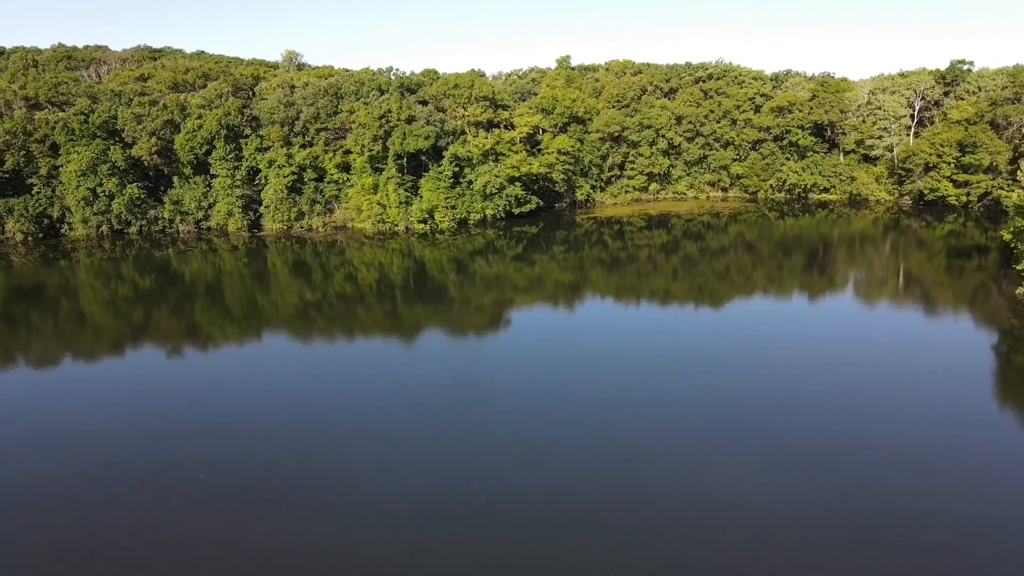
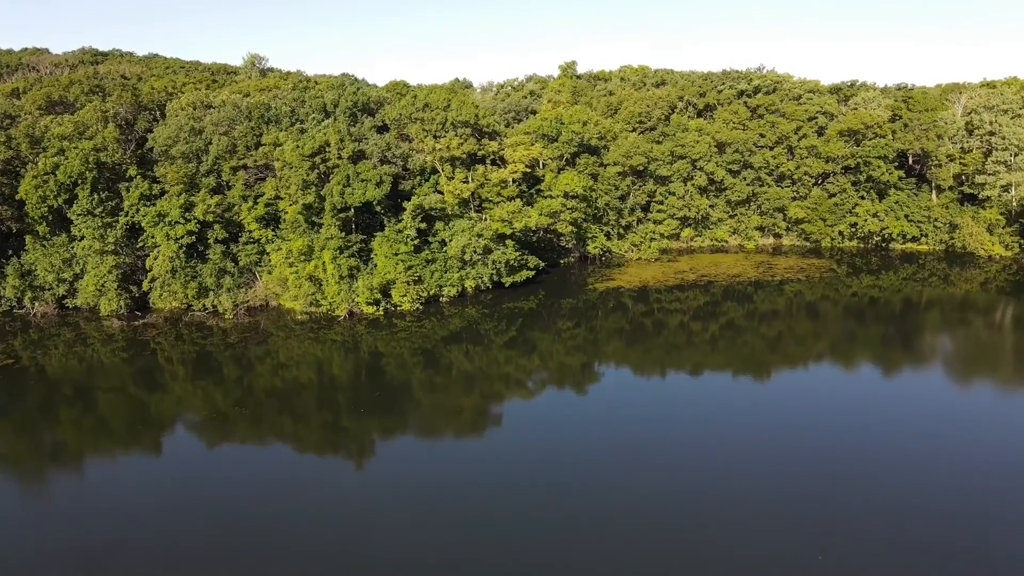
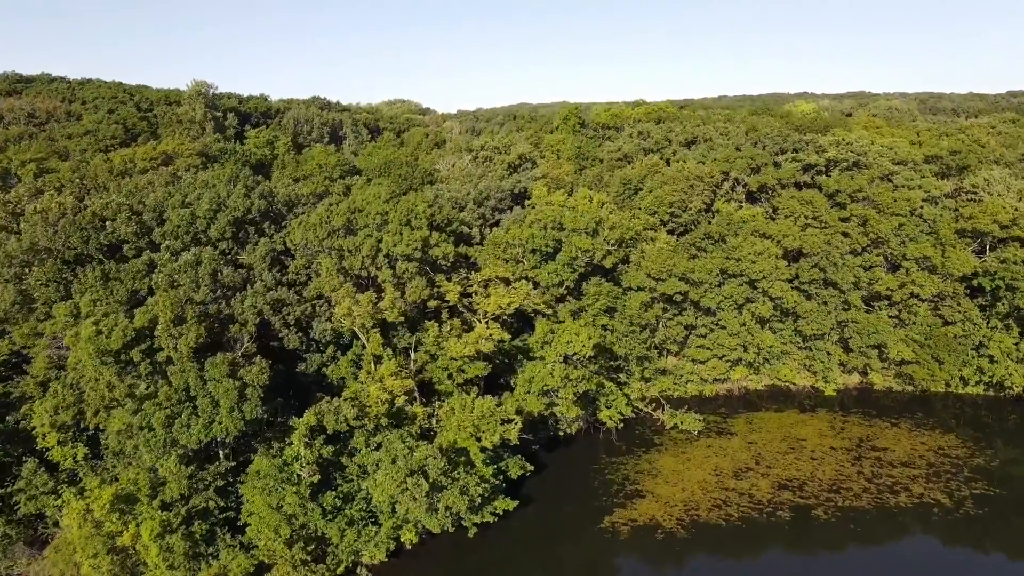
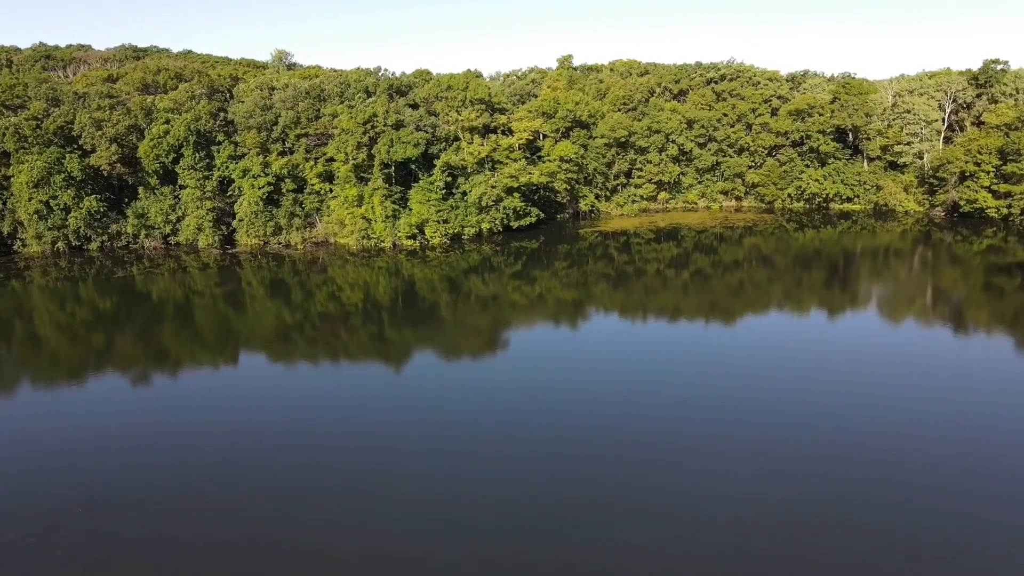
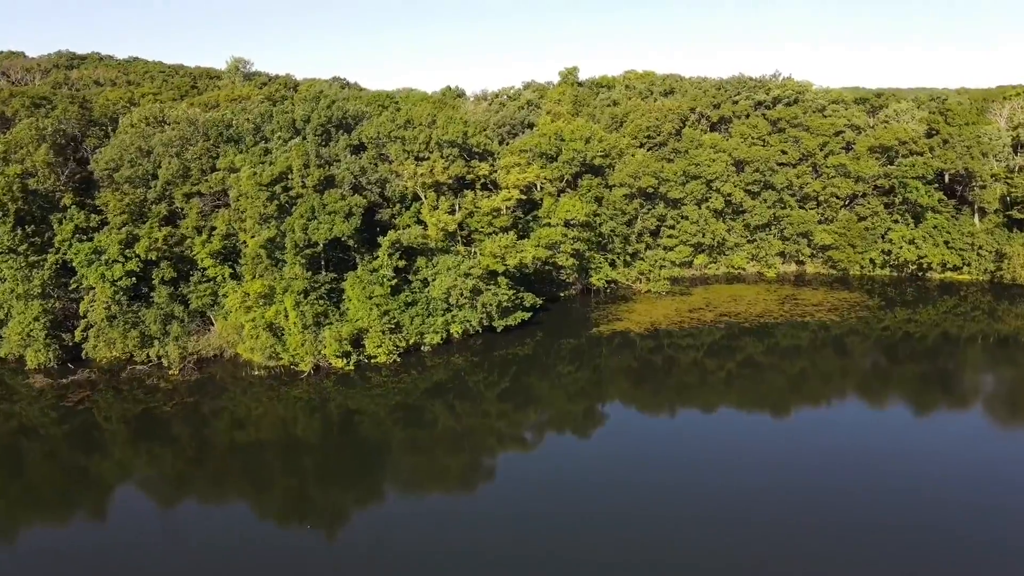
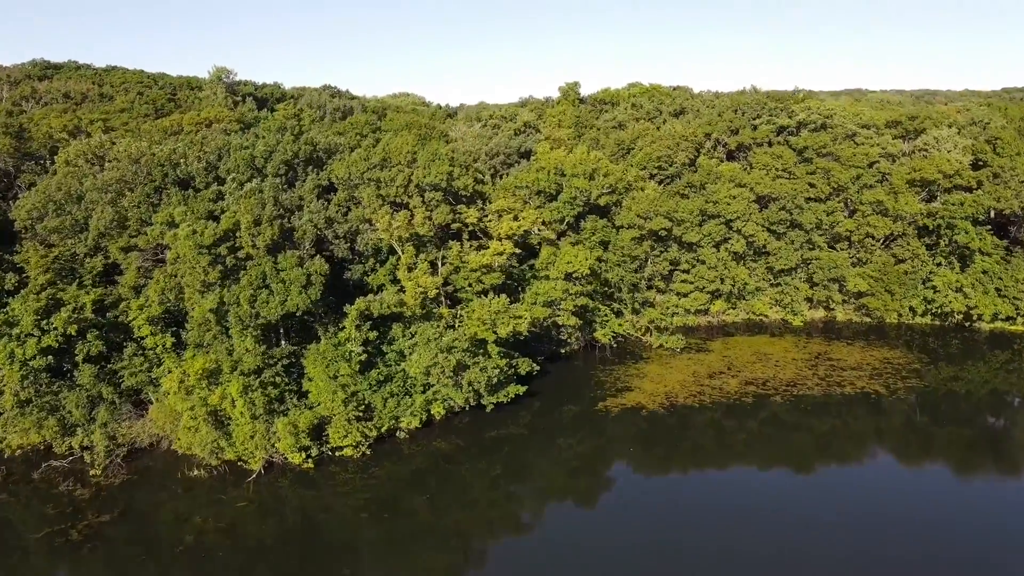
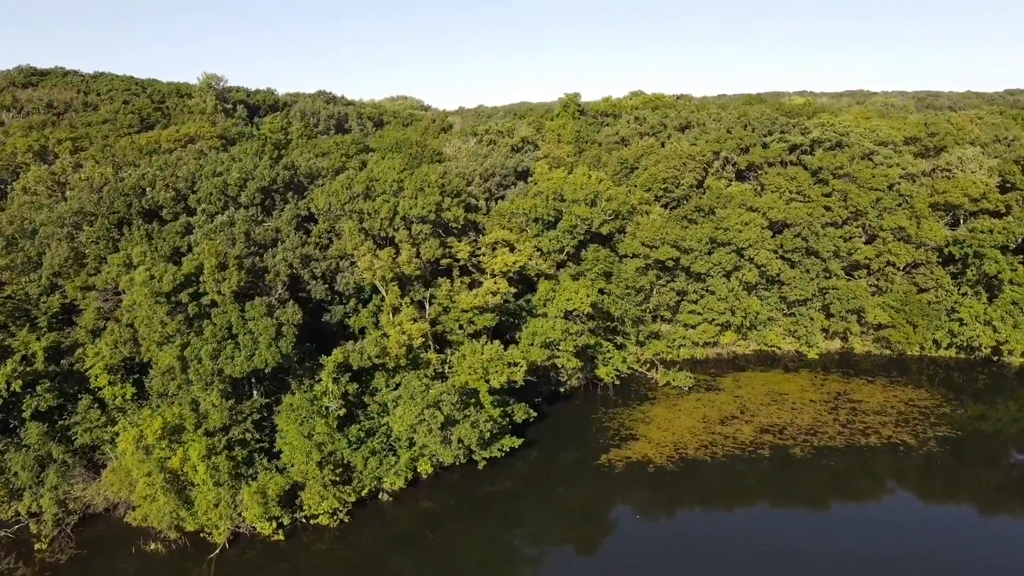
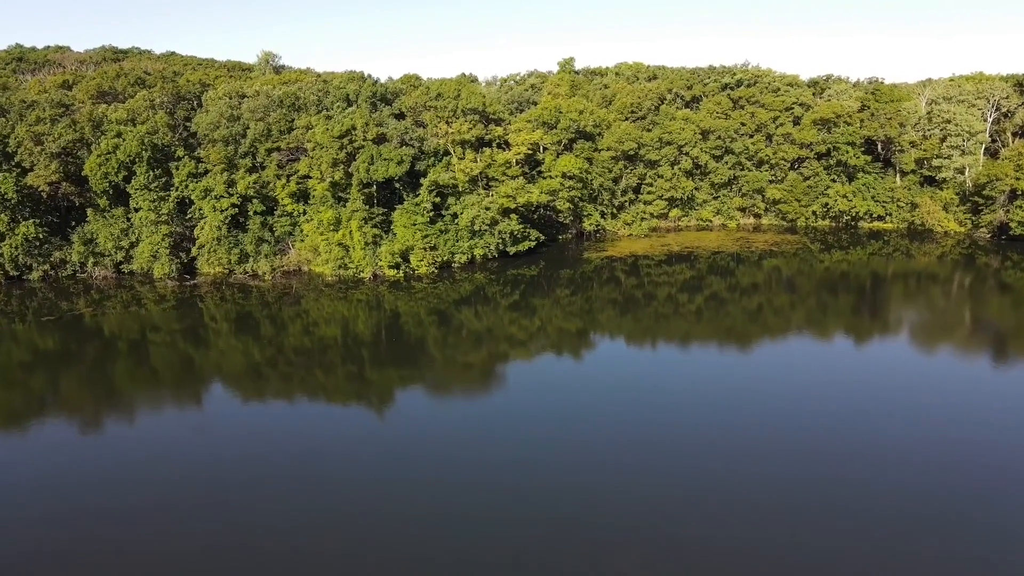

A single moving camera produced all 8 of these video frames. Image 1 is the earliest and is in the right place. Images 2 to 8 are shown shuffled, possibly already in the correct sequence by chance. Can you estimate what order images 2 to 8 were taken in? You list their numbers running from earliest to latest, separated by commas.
4, 8, 2, 5, 6, 7, 3
